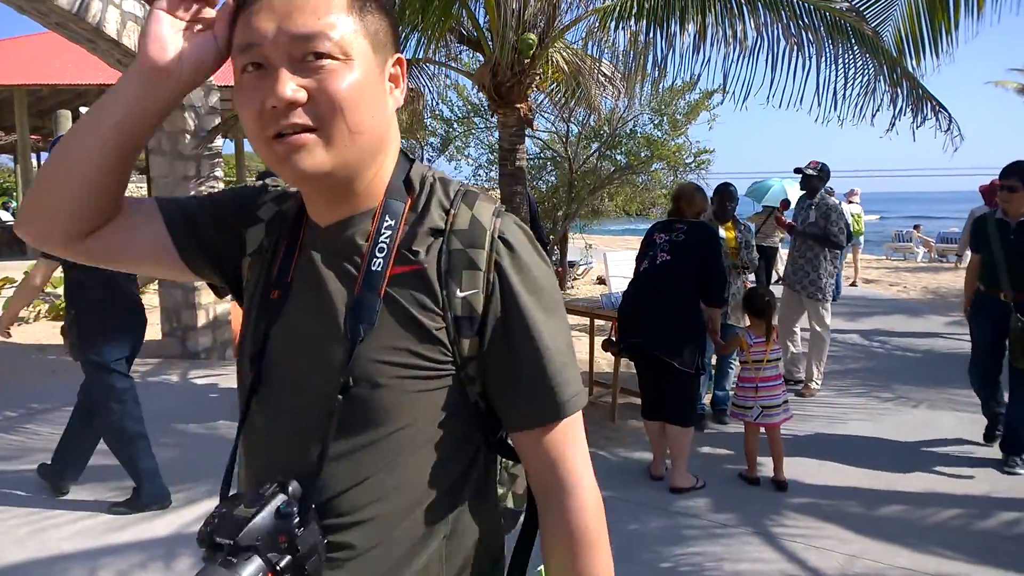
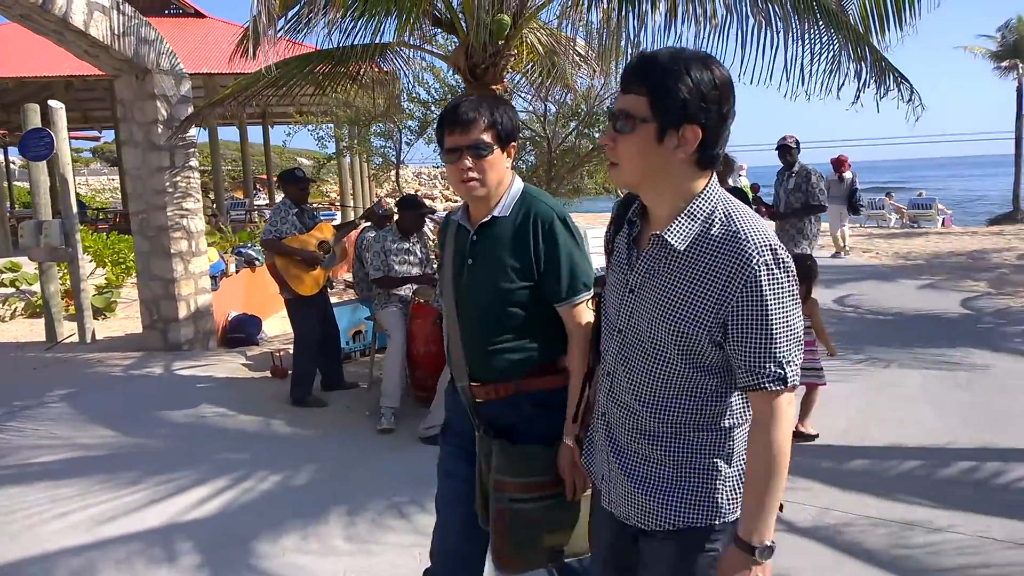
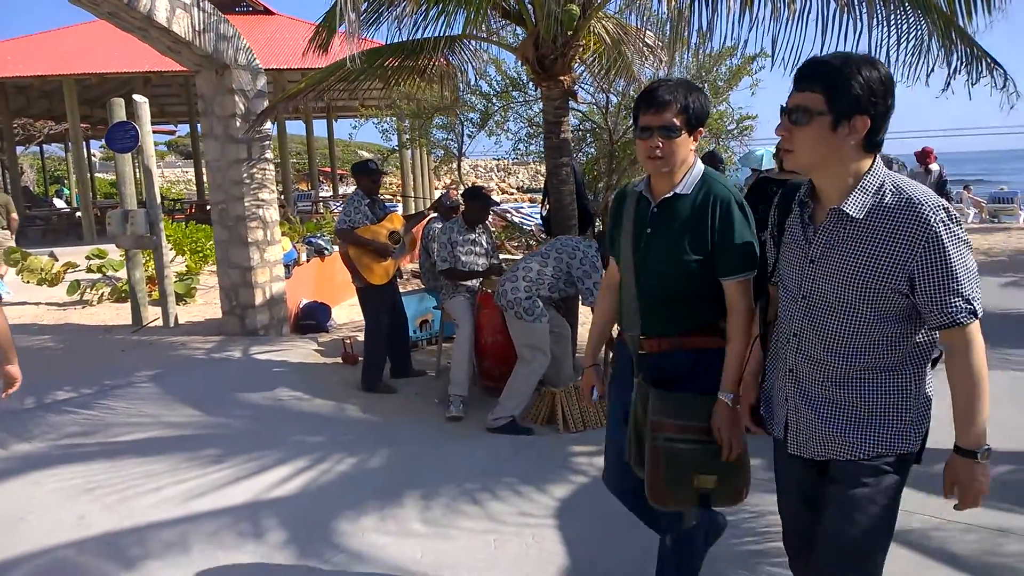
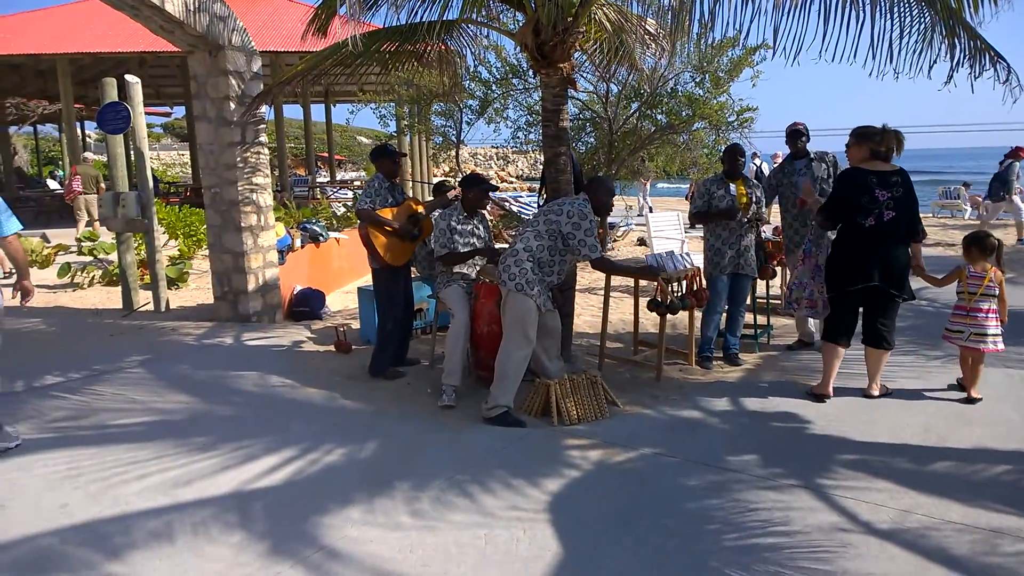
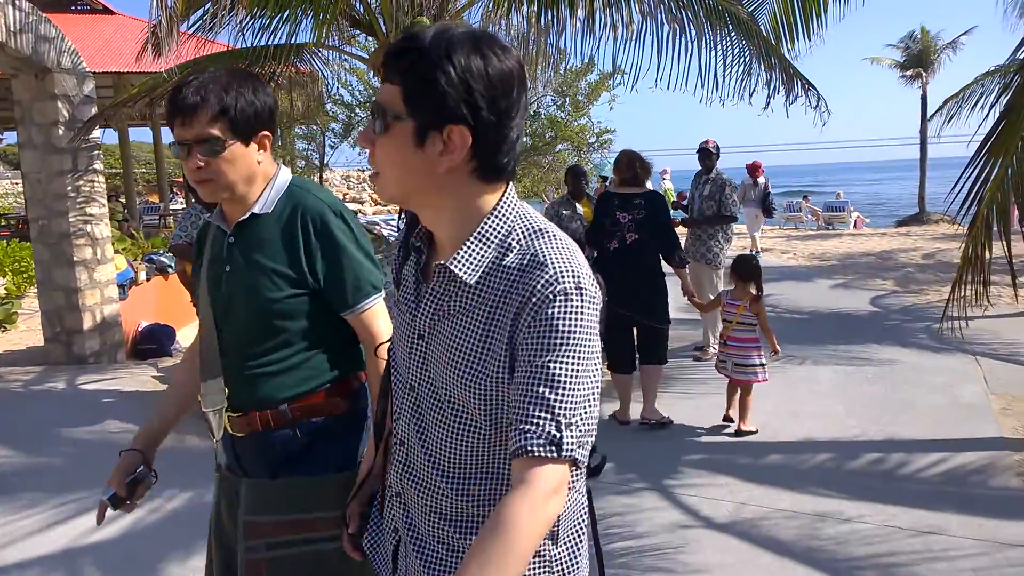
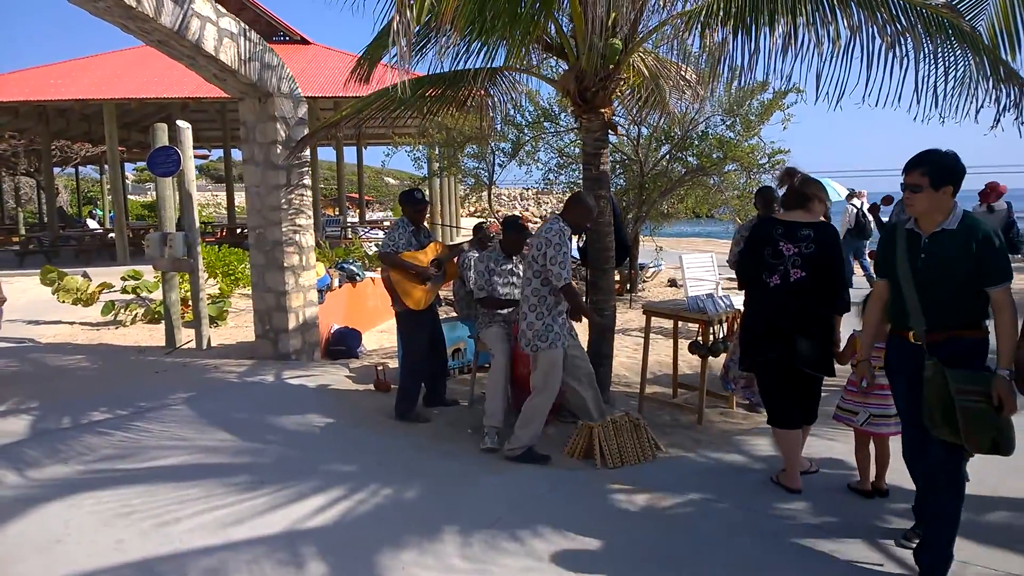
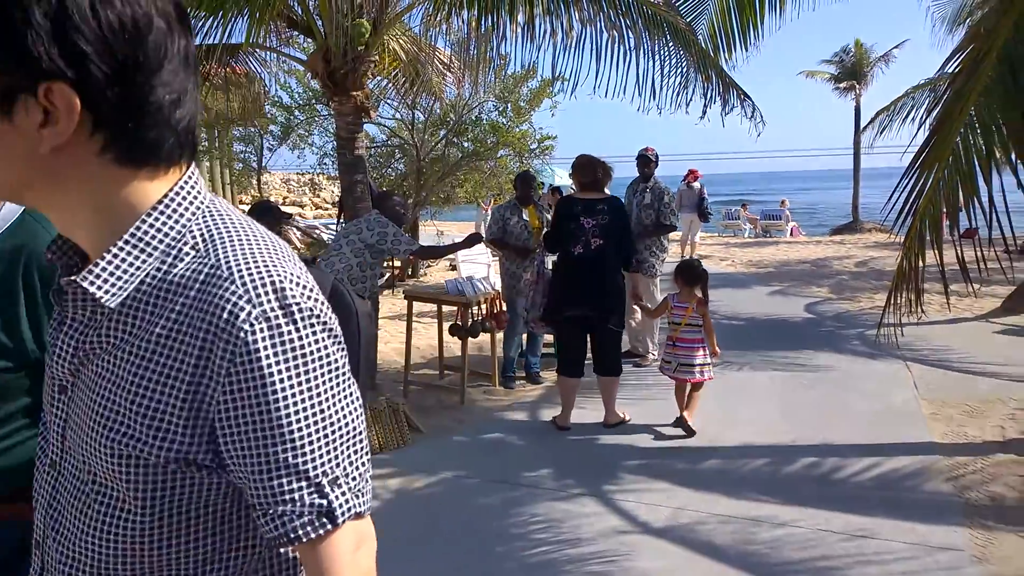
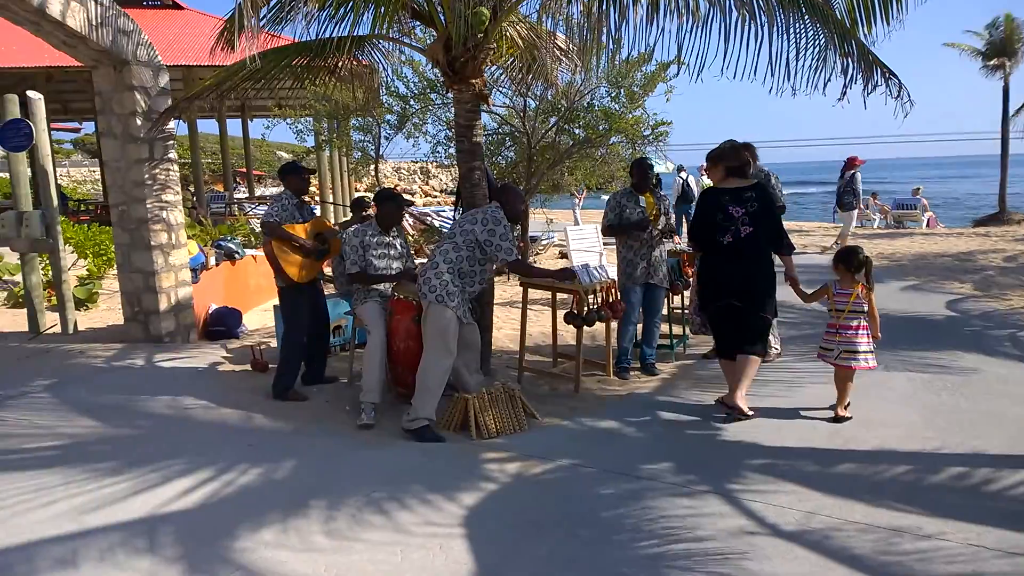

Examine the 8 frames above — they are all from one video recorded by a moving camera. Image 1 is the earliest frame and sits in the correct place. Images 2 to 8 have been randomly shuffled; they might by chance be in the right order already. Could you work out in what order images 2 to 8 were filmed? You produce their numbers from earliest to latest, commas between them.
6, 3, 2, 5, 7, 8, 4
